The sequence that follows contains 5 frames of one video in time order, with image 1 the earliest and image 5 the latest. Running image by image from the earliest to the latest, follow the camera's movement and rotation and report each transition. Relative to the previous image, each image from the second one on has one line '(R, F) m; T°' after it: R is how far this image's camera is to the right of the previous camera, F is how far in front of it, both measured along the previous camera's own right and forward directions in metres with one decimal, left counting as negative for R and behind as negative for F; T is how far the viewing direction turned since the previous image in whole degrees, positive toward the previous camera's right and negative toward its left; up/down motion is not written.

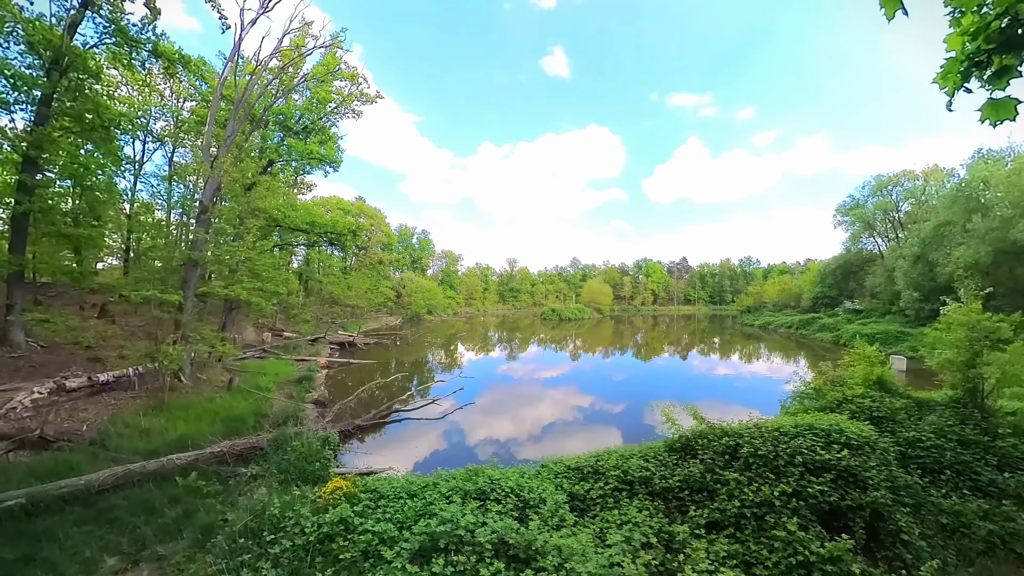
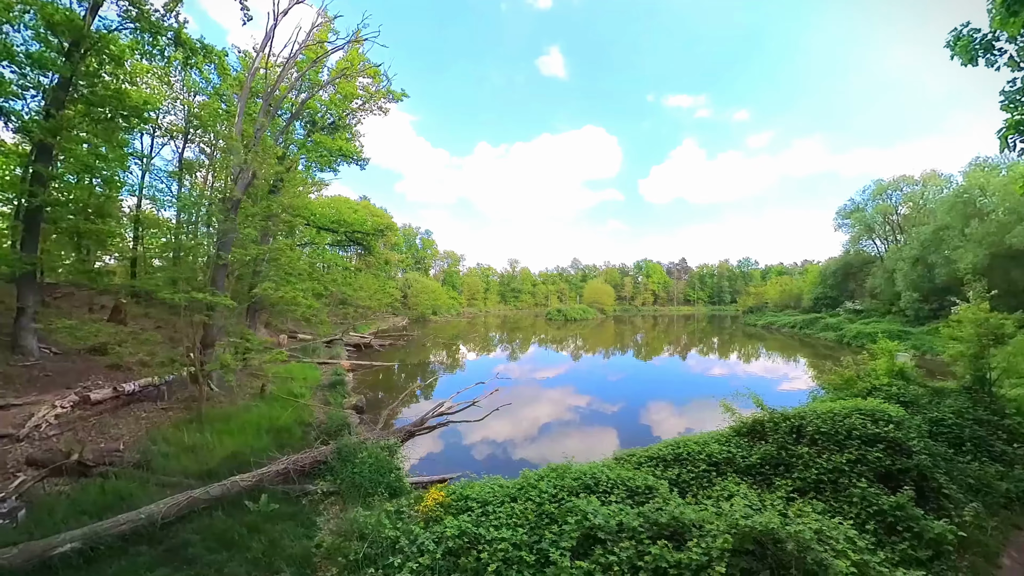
(-1.2, +0.1) m; +2°
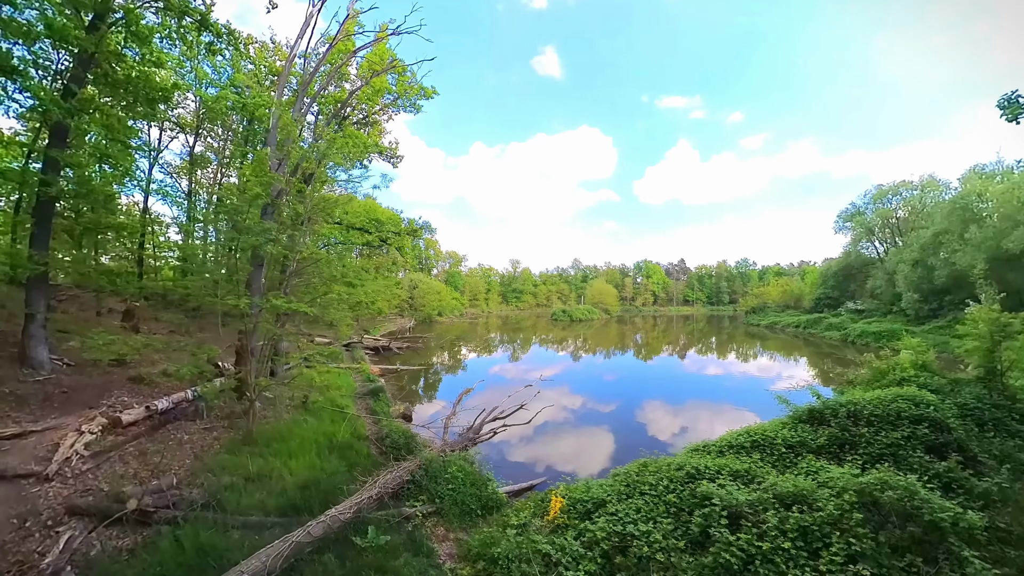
(-1.4, +0.2) m; +3°
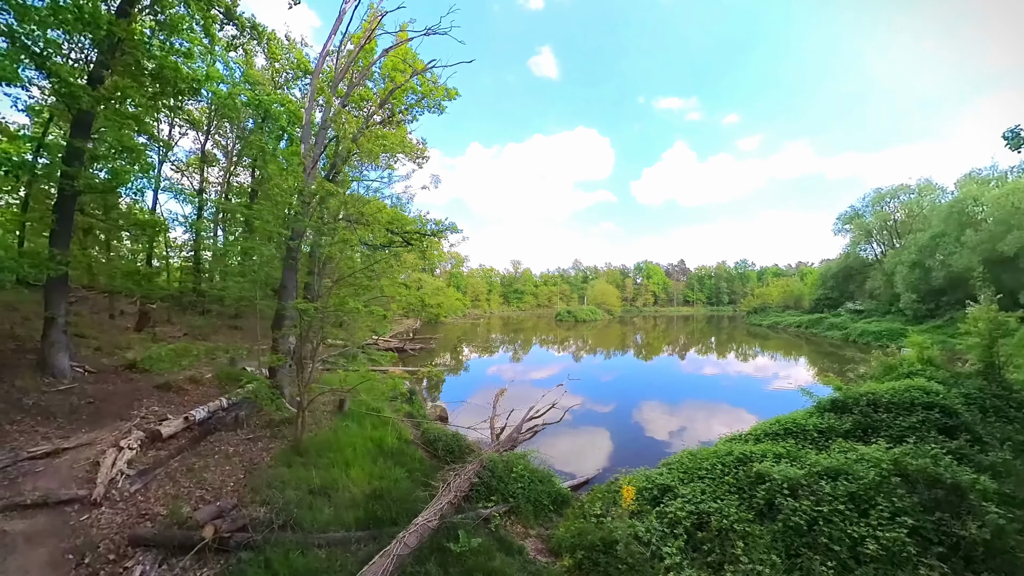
(-0.9, +0.1) m; +2°
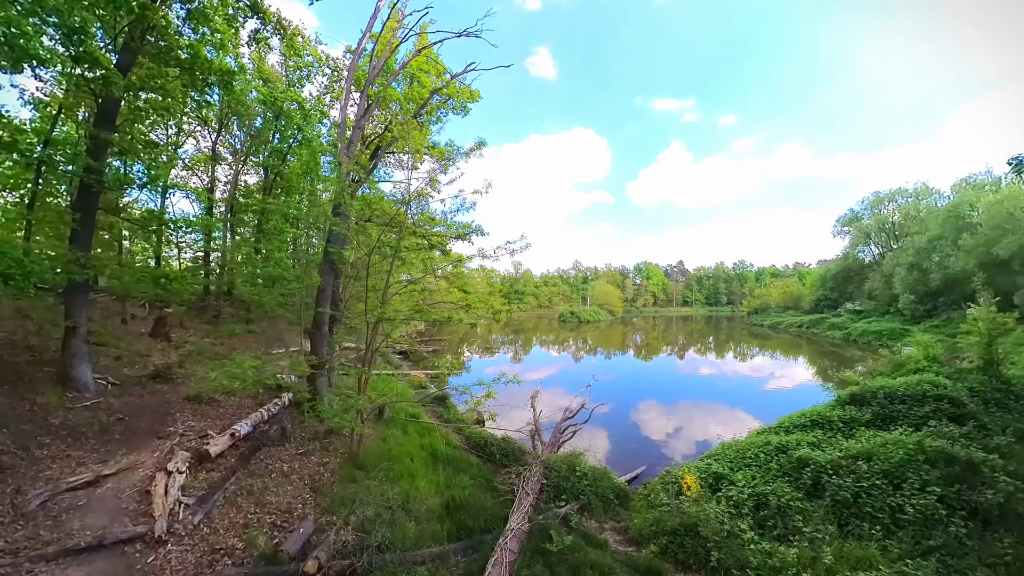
(-0.9, +0.1) m; +2°
